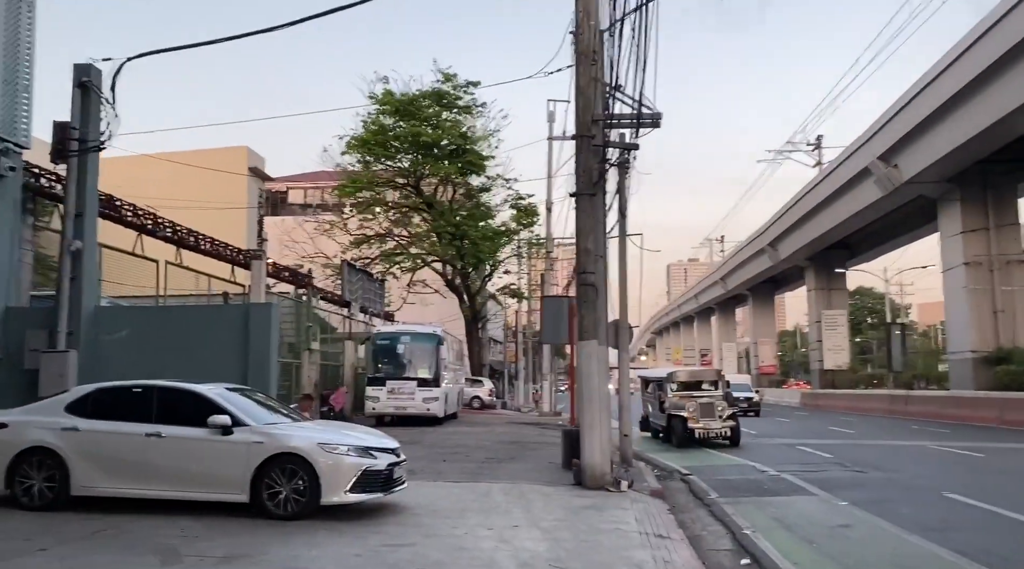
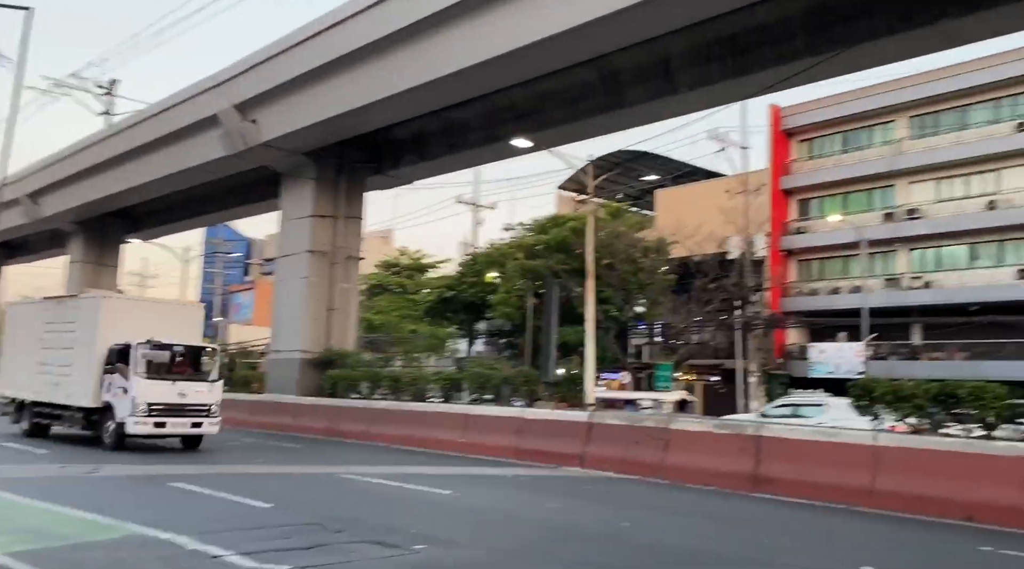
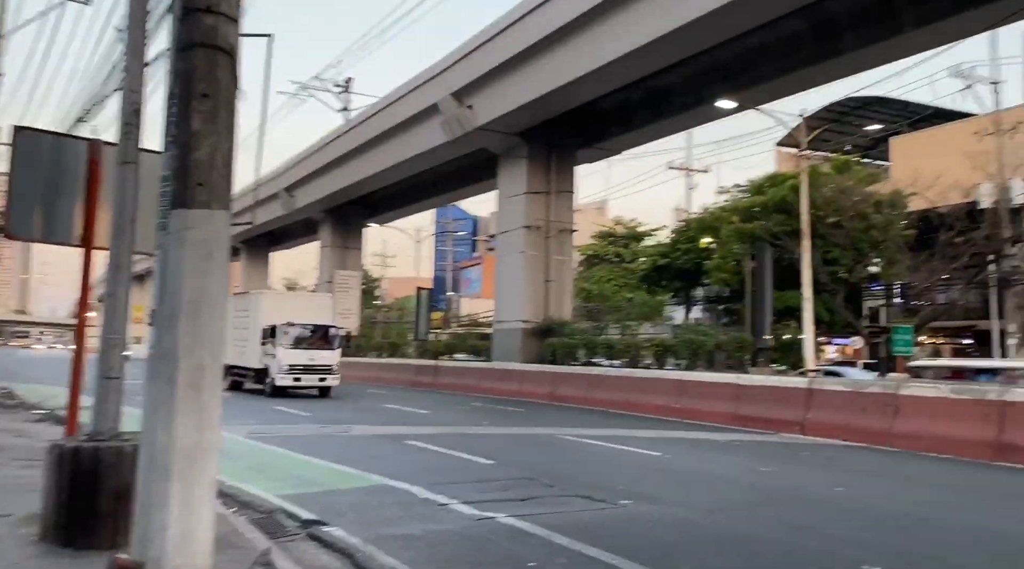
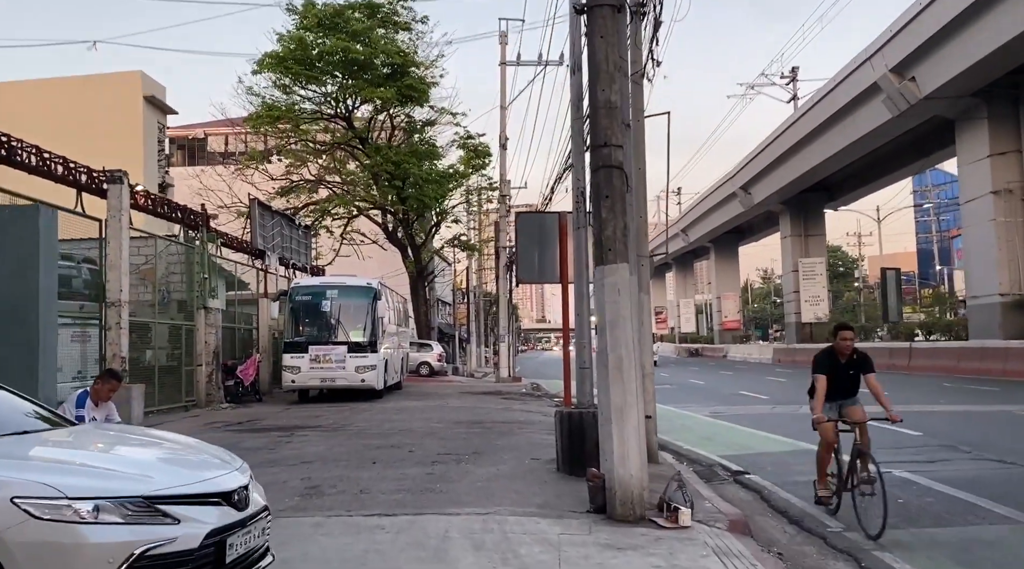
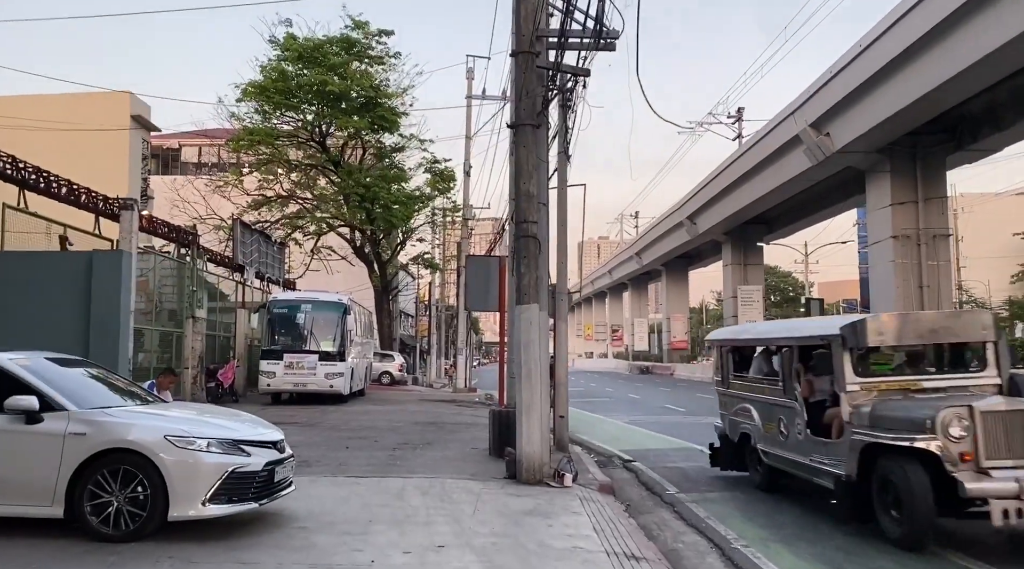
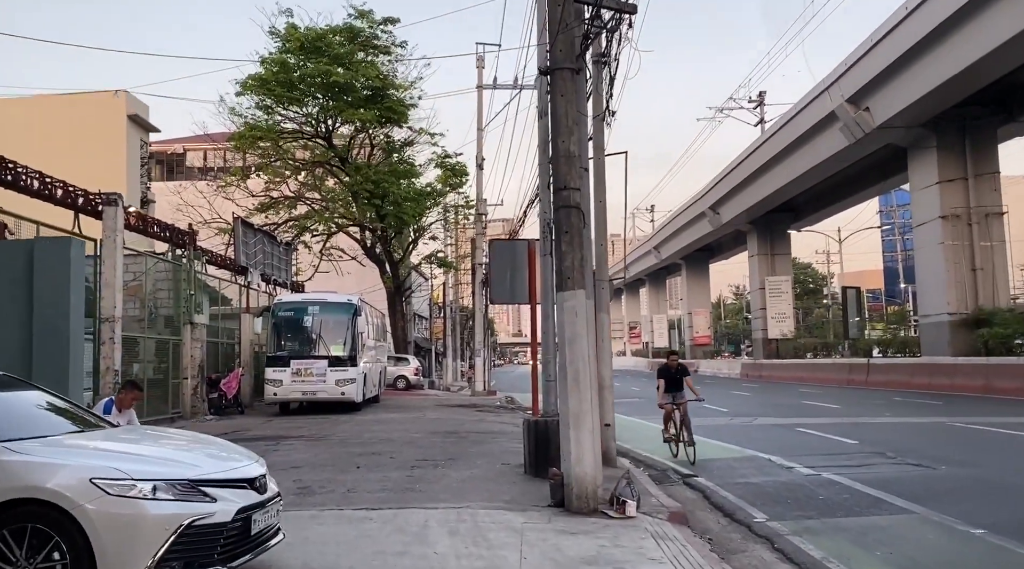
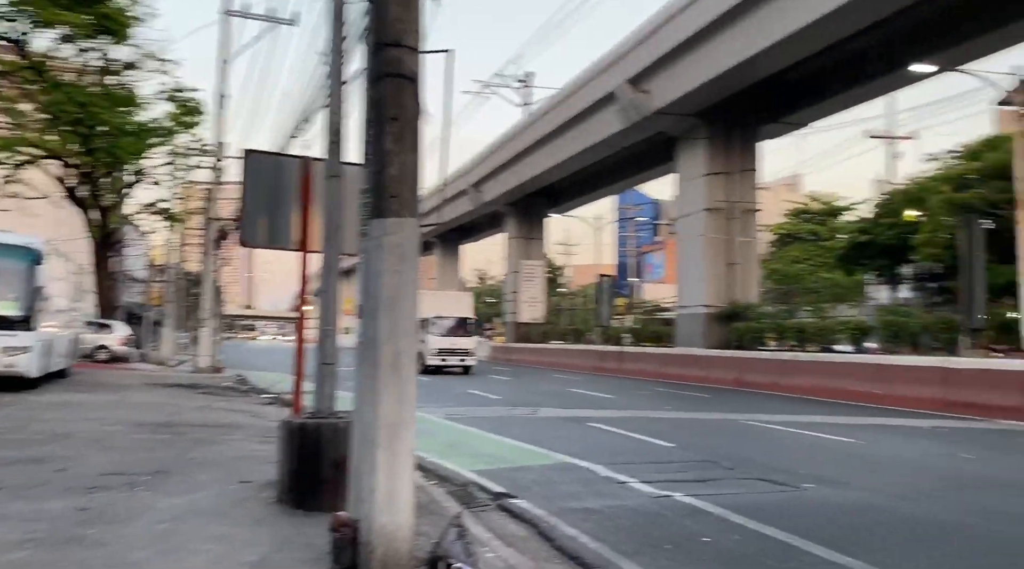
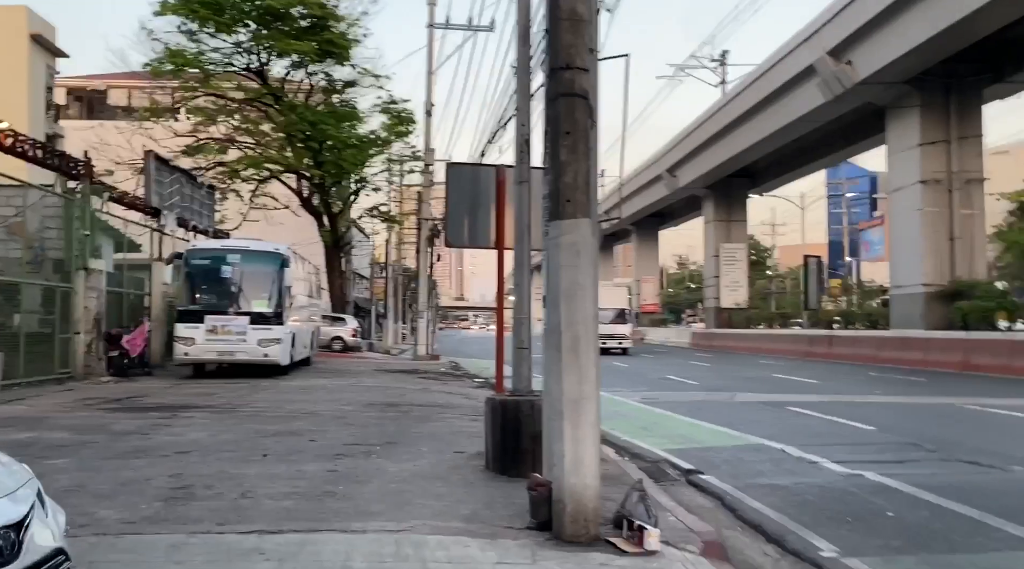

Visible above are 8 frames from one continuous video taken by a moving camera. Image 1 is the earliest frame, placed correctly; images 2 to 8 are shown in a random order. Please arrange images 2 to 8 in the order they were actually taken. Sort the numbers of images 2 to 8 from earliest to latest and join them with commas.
5, 6, 4, 8, 7, 3, 2
